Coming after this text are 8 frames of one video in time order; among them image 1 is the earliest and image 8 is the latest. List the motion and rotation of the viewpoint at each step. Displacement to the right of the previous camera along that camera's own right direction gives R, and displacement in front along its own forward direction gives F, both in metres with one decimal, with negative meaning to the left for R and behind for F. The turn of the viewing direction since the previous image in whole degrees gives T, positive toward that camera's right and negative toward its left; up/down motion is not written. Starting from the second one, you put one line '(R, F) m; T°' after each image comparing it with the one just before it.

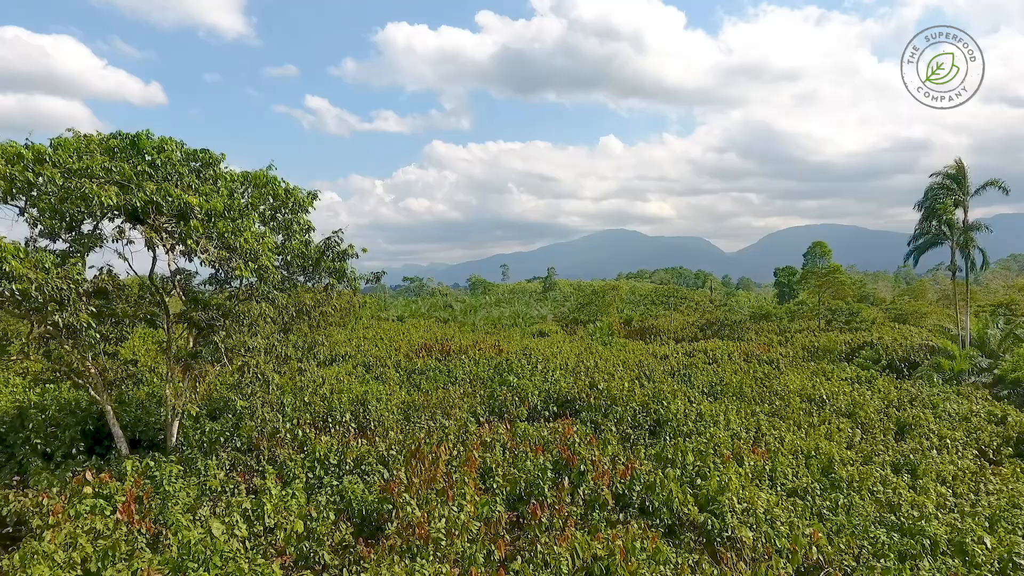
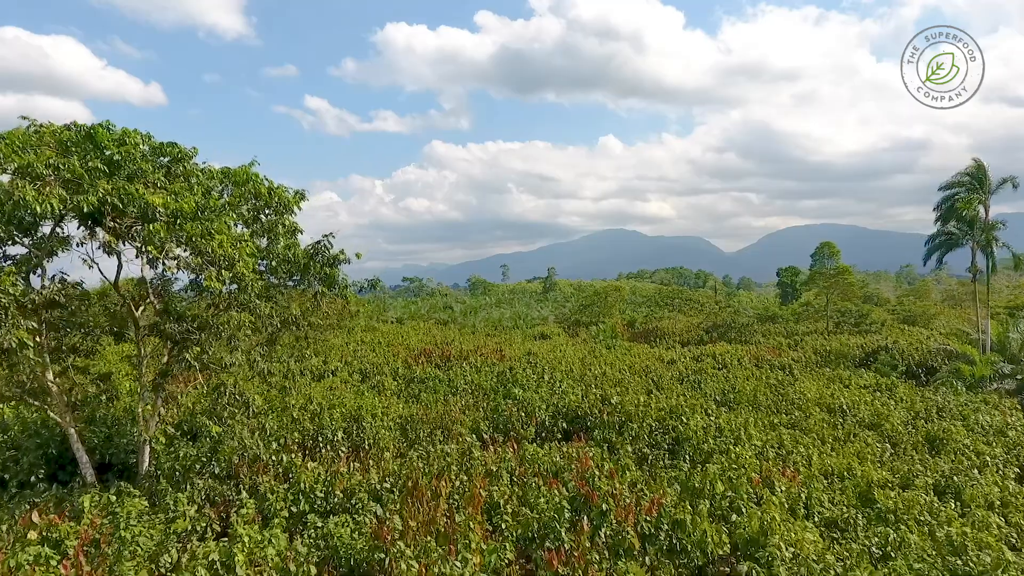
(-0.1, +0.7) m; 0°
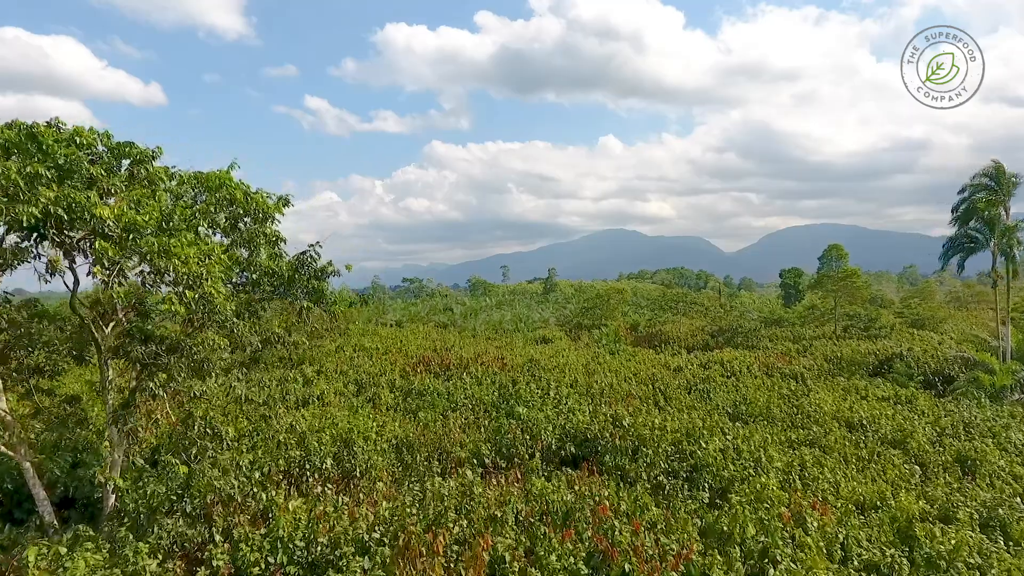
(-0.1, +0.7) m; 0°
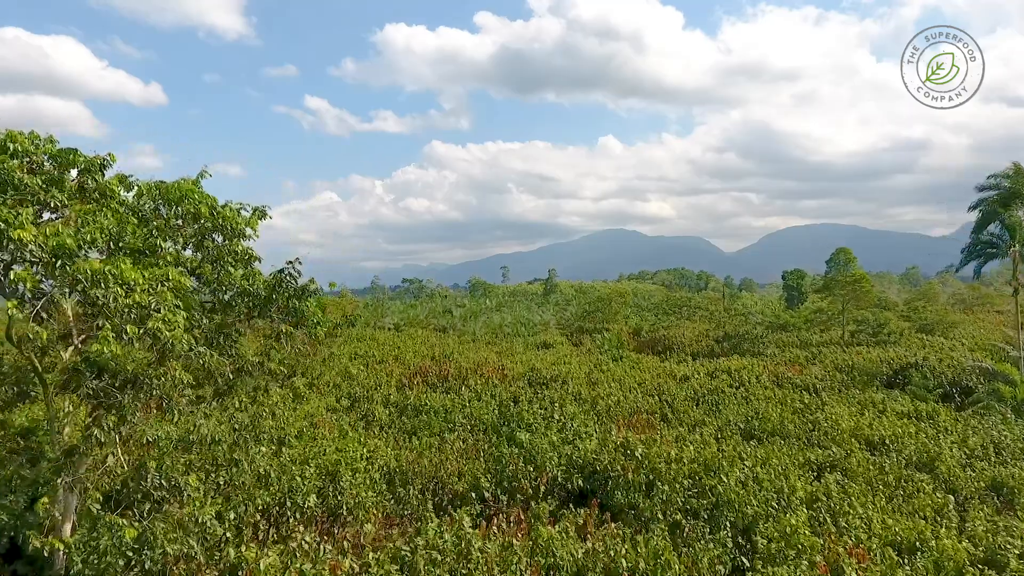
(0.0, +0.7) m; 0°
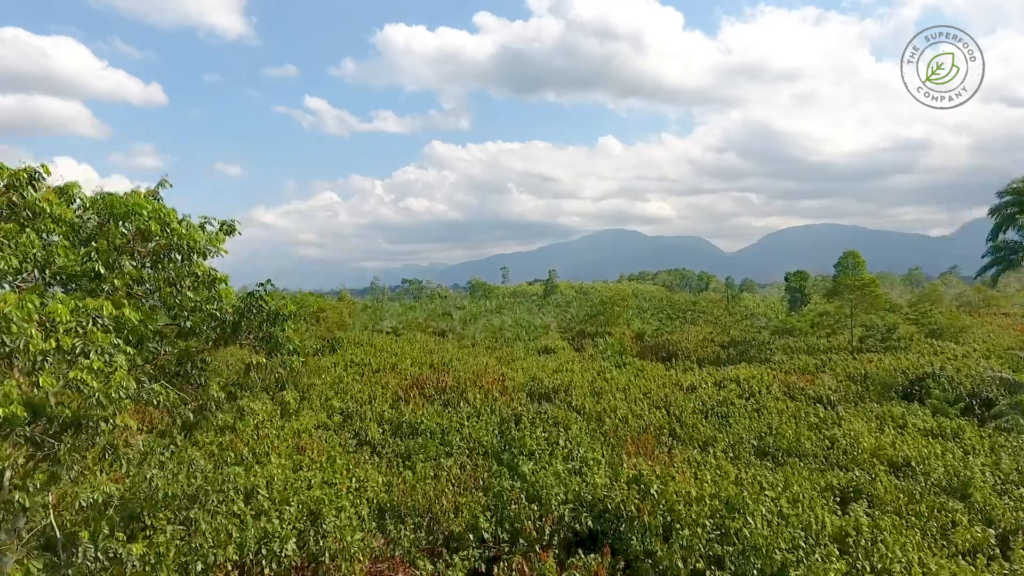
(0.0, +0.7) m; 0°
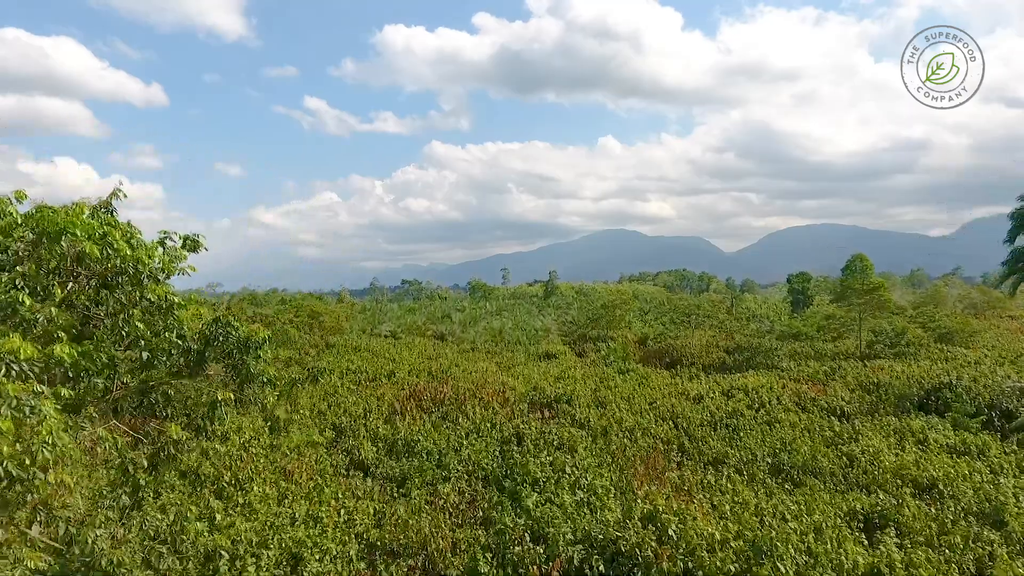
(0.0, +0.7) m; 0°
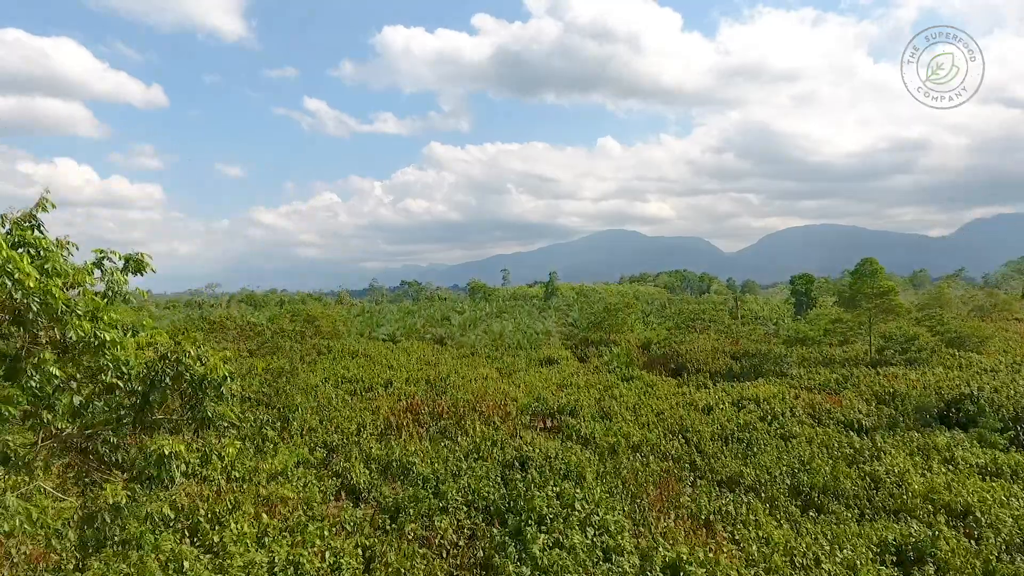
(-0.1, +0.8) m; 0°
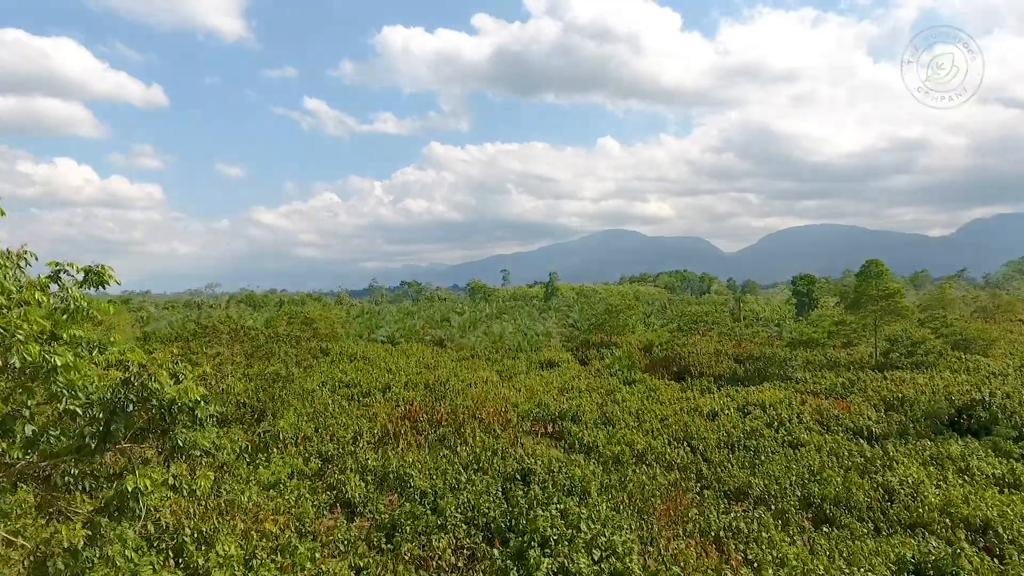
(0.0, +0.4) m; 0°
